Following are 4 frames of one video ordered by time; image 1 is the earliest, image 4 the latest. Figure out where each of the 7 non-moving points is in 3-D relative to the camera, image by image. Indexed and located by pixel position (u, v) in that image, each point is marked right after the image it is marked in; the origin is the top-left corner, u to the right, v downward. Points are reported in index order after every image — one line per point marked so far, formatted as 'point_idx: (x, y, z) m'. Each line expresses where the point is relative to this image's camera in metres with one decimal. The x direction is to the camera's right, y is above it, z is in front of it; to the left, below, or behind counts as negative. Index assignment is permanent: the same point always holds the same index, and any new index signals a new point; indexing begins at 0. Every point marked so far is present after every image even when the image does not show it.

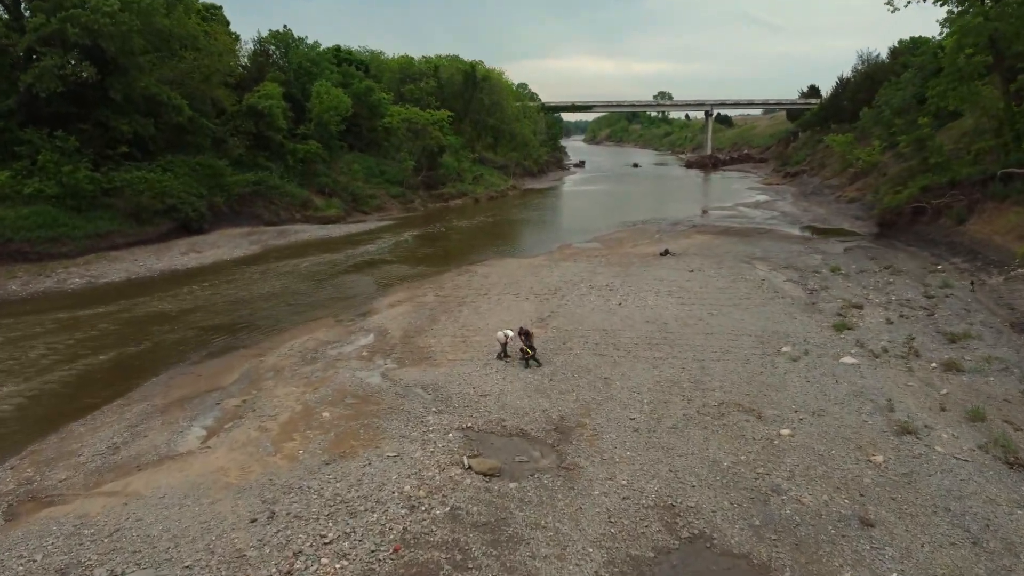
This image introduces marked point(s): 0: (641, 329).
0: (+2.5, -0.8, +15.2) m
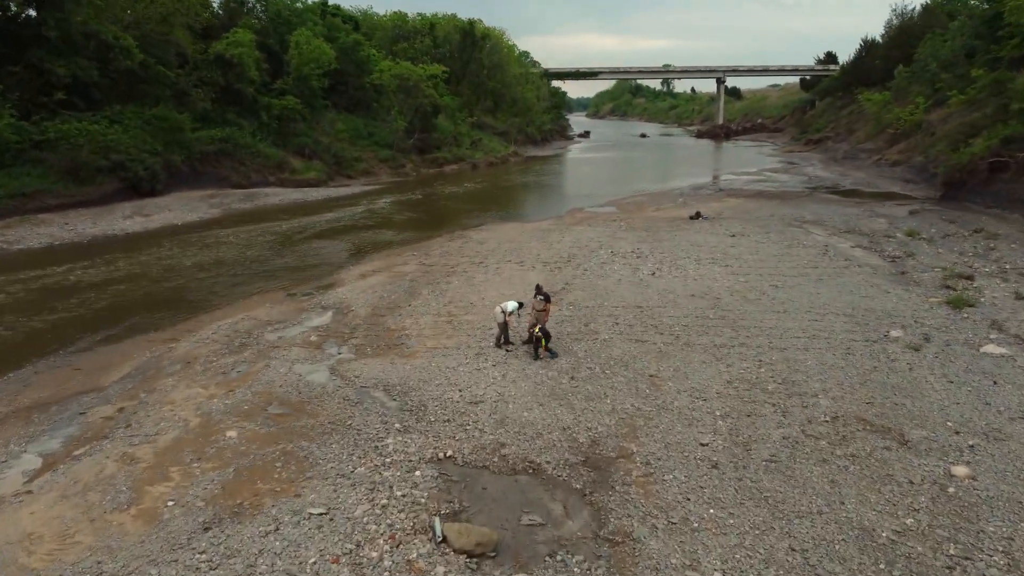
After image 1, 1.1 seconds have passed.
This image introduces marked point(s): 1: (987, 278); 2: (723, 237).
0: (+2.5, -0.2, +11.4) m
1: (+7.6, +0.2, +12.6) m
2: (+4.6, +1.1, +17.1) m
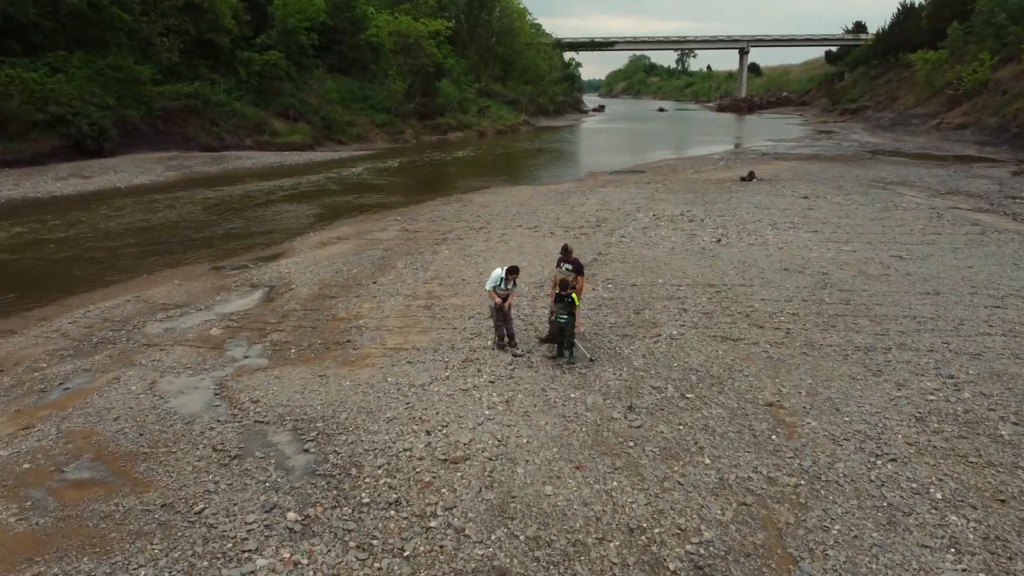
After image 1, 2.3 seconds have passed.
0: (+2.6, +0.1, +7.6) m
1: (+7.7, +0.5, +8.8) m
2: (+4.8, +1.5, +13.3) m
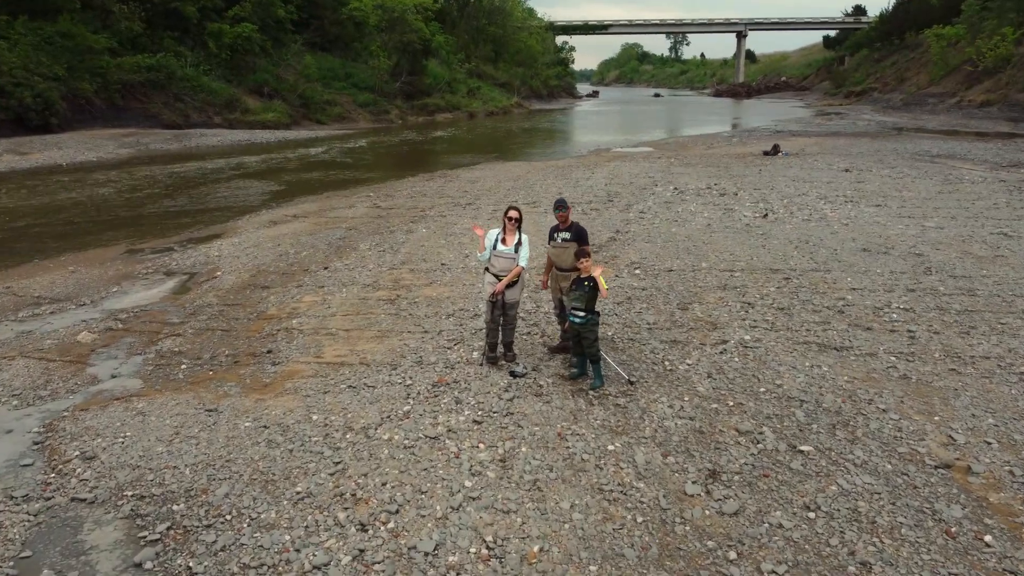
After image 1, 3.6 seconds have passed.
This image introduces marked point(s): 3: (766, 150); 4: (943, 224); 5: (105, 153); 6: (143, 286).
0: (+2.6, +0.2, +5.7) m
1: (+7.6, +0.6, +6.9) m
2: (+4.7, +1.7, +11.4) m
3: (+4.9, +2.7, +15.4) m
4: (+4.1, +0.6, +7.4) m
5: (-9.2, +3.0, +17.7) m
6: (-2.9, +0.1, +6.2) m
